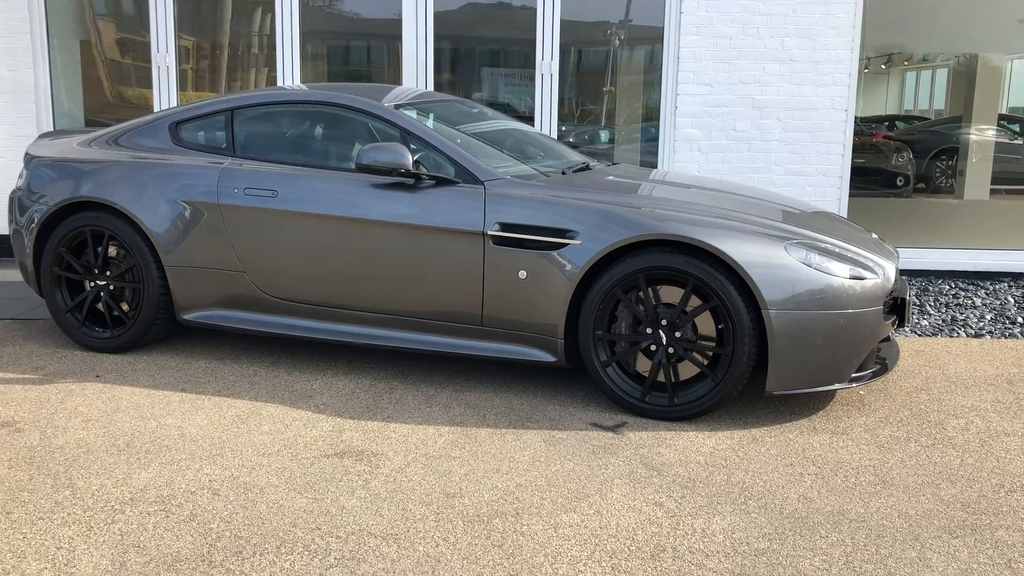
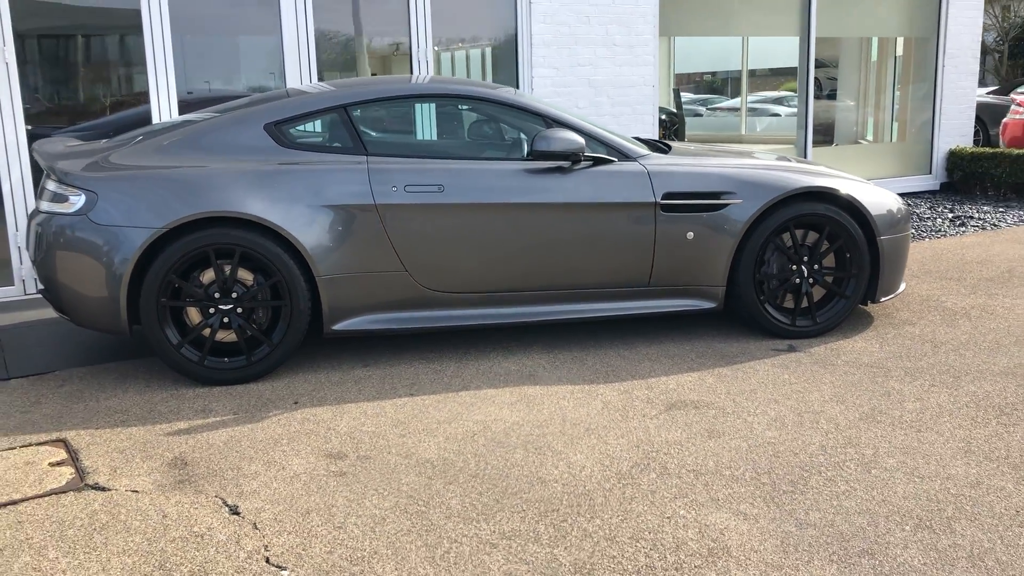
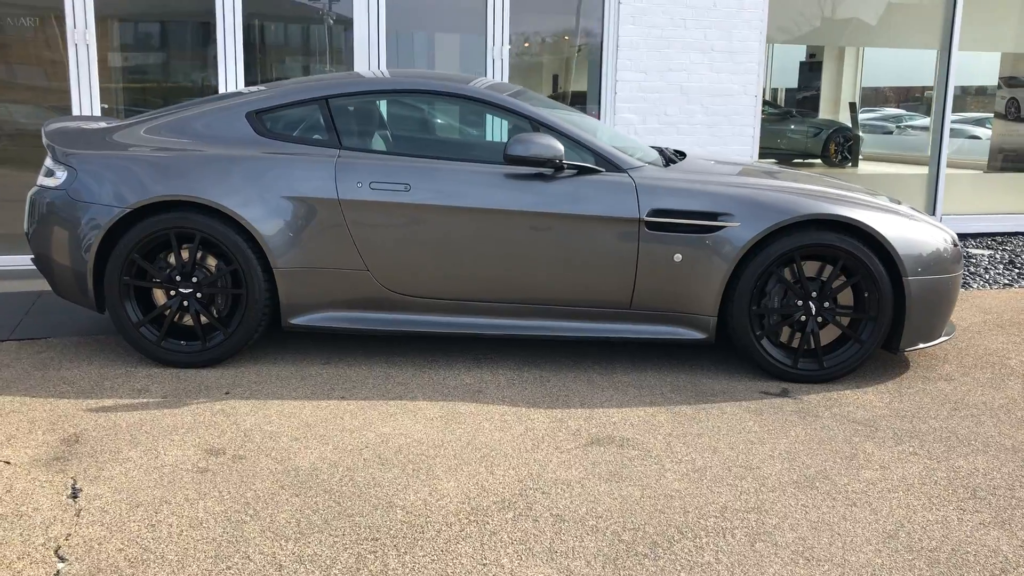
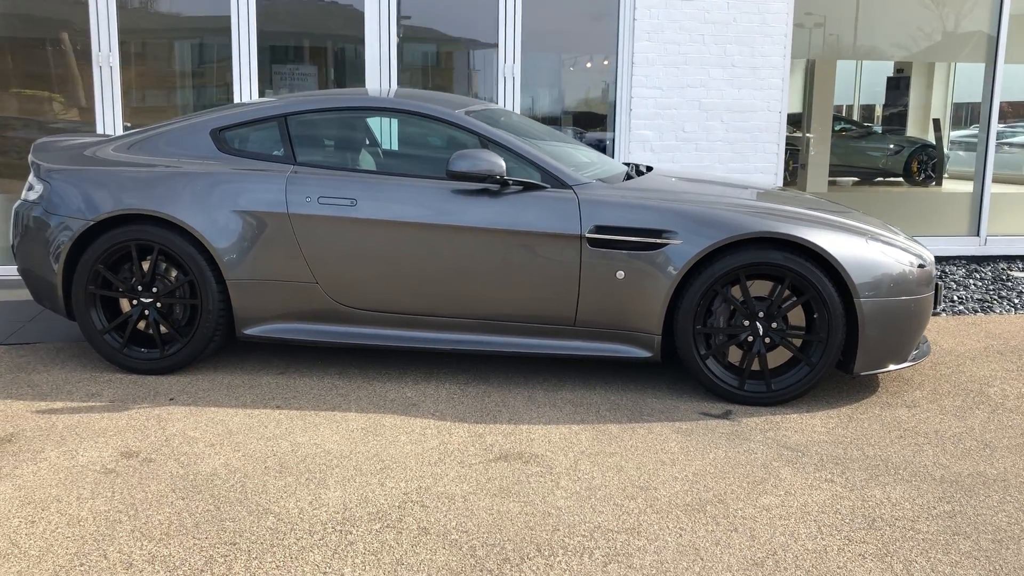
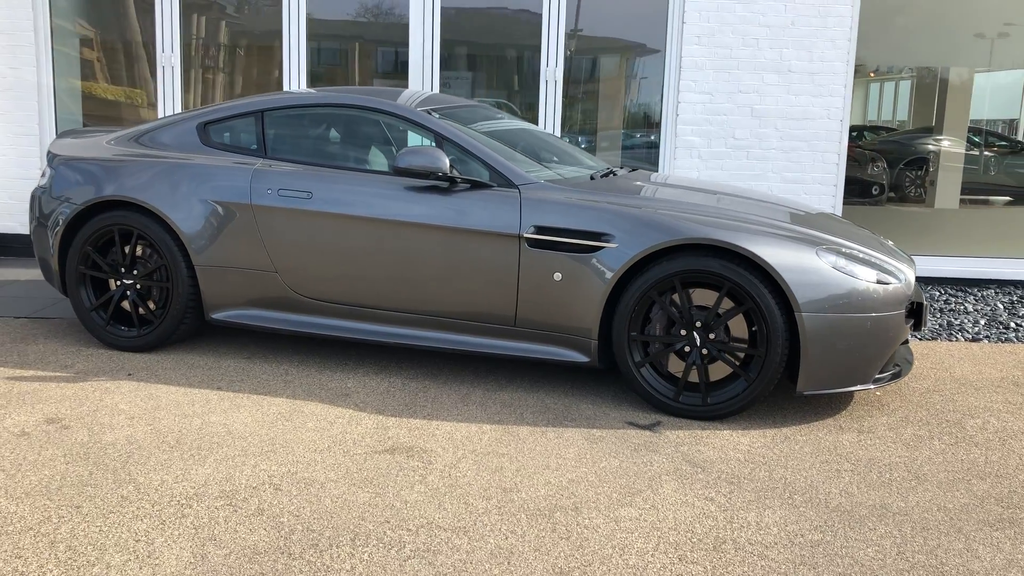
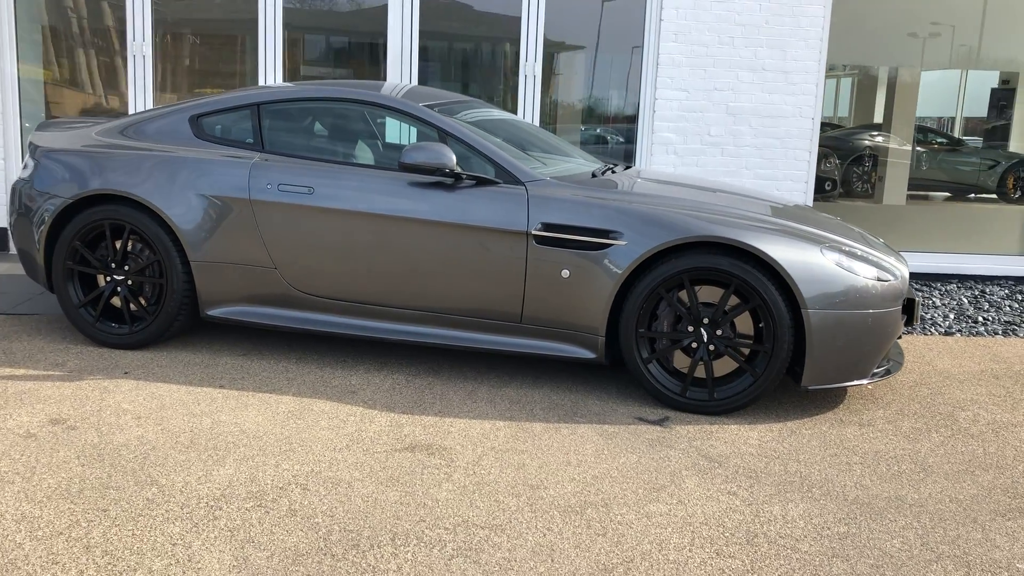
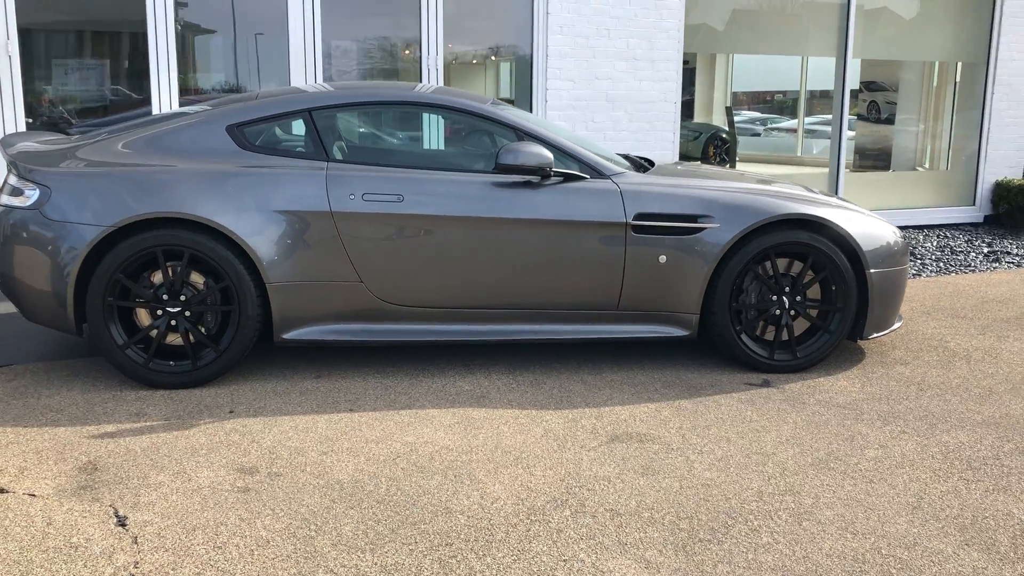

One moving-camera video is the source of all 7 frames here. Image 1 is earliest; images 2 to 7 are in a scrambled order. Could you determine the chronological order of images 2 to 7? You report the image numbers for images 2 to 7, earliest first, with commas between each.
5, 6, 4, 3, 7, 2
